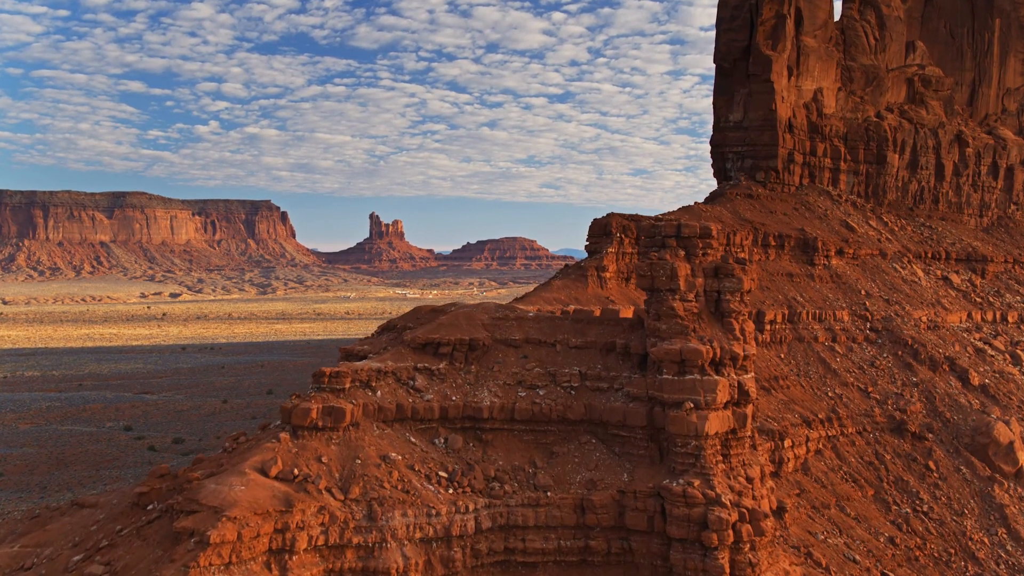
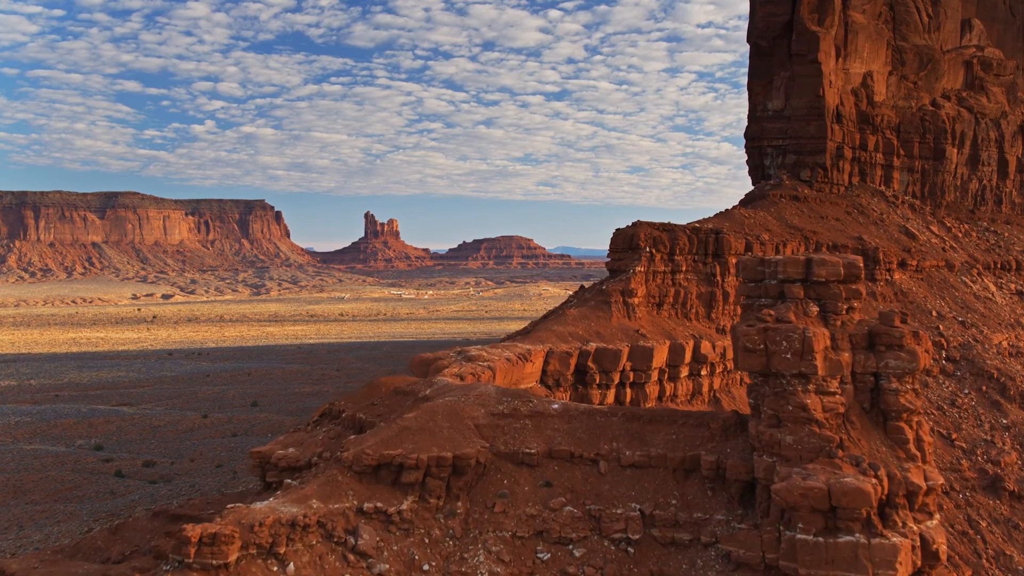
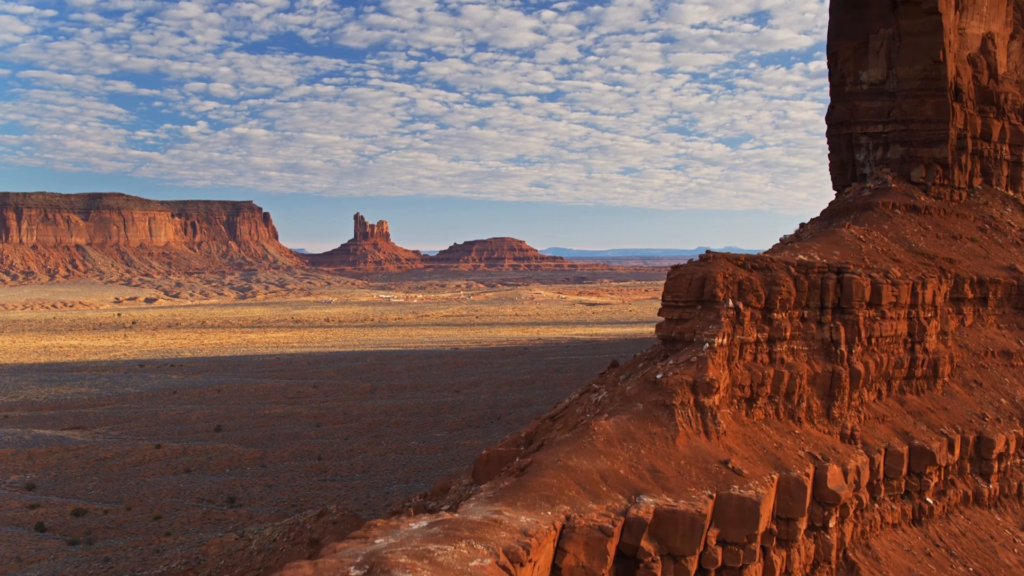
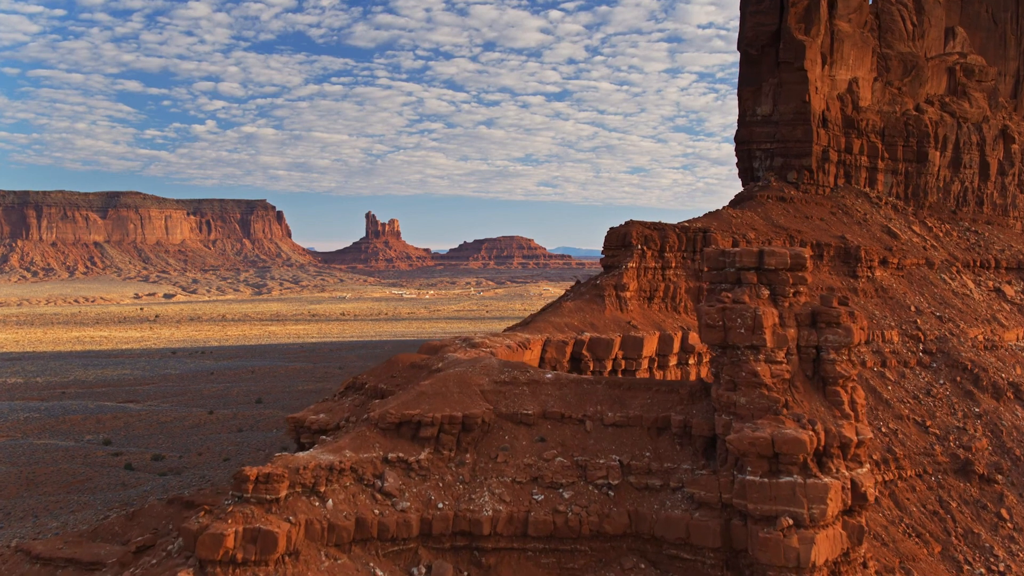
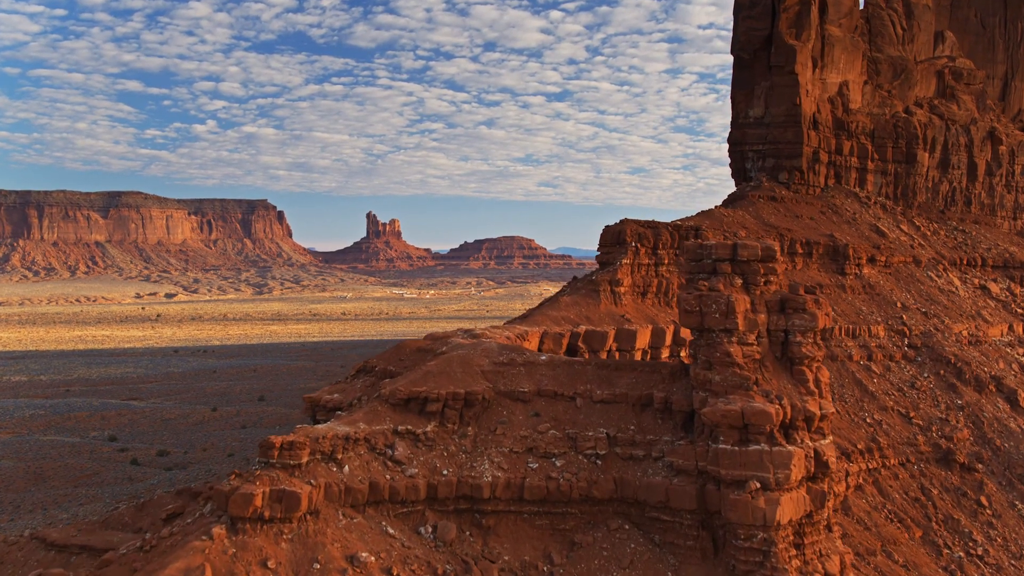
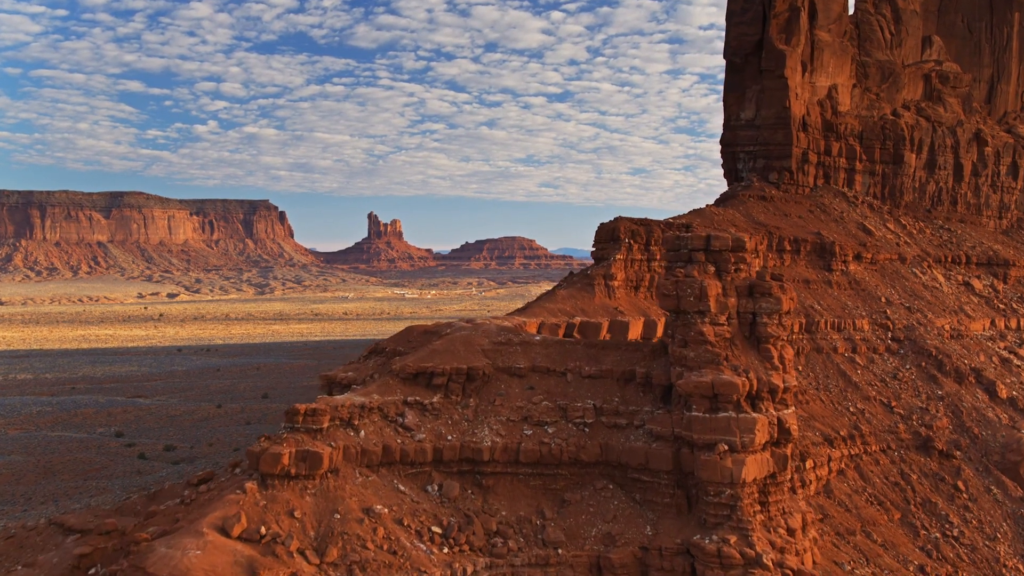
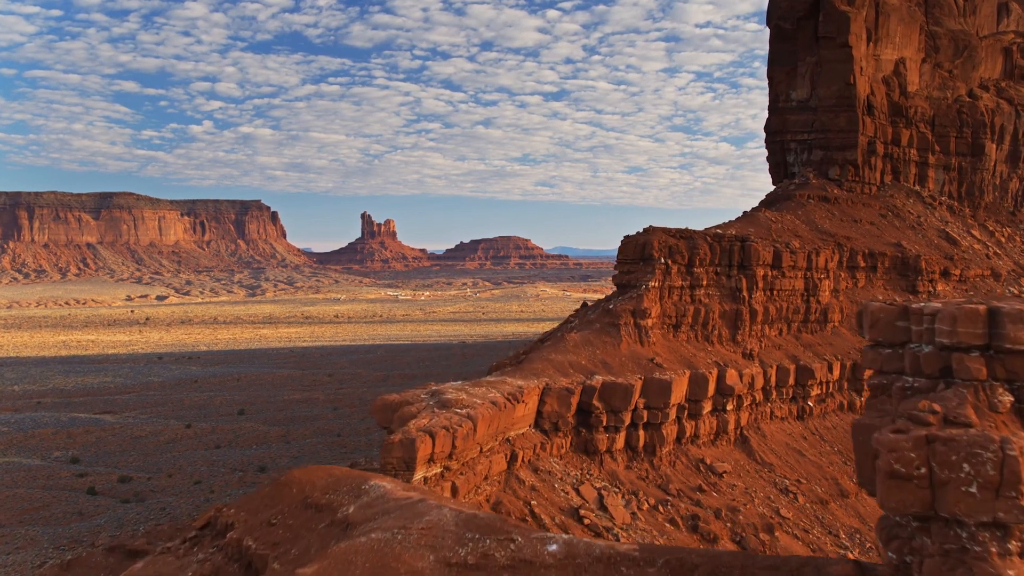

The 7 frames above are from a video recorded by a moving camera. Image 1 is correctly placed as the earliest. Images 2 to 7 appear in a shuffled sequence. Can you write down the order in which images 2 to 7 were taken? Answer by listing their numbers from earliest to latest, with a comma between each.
6, 5, 4, 2, 7, 3
